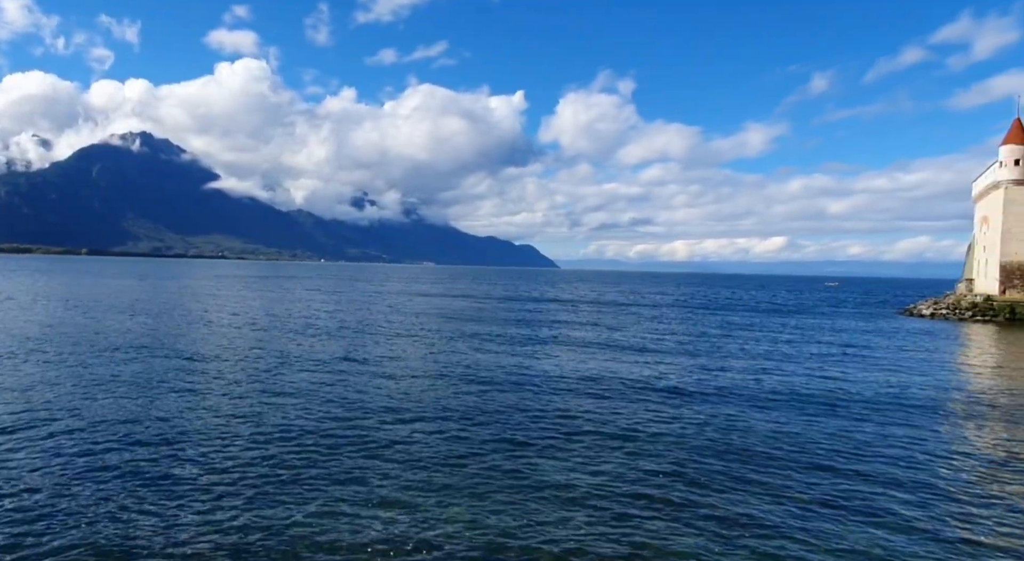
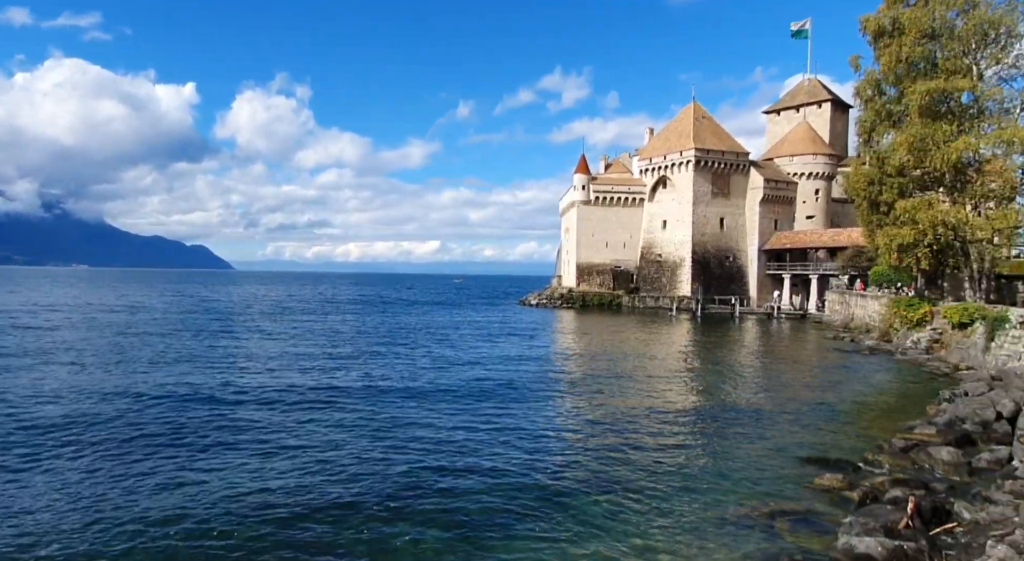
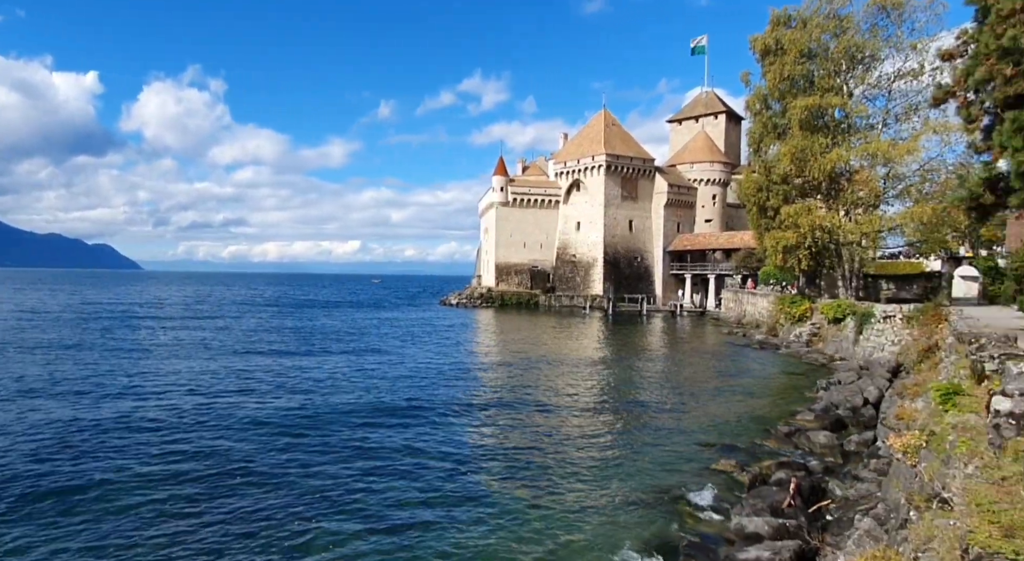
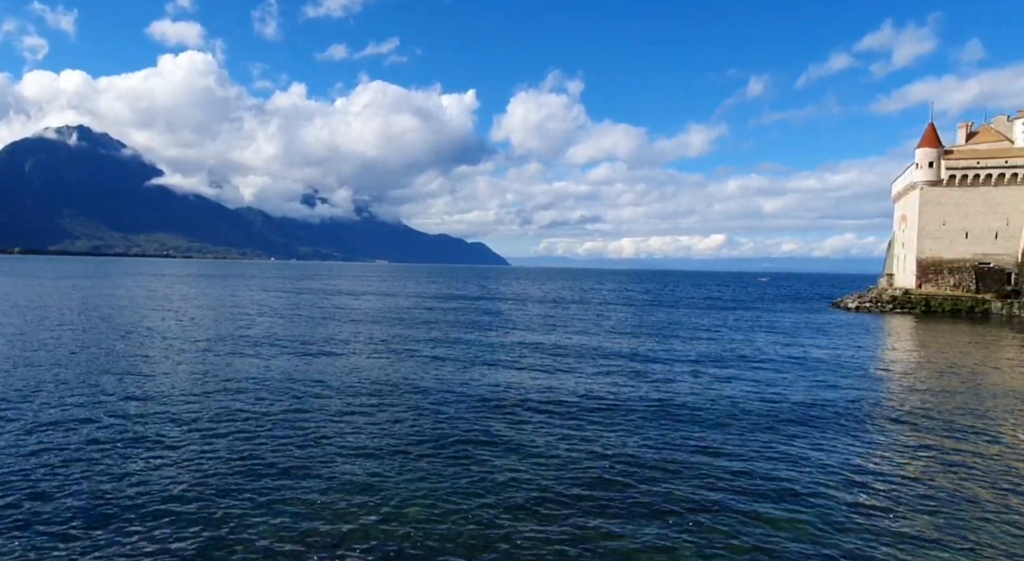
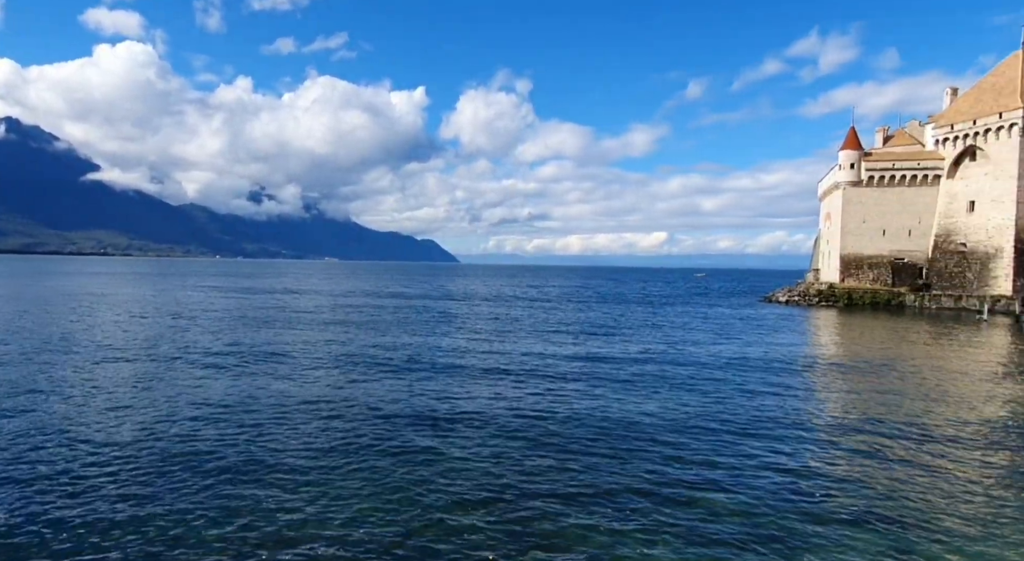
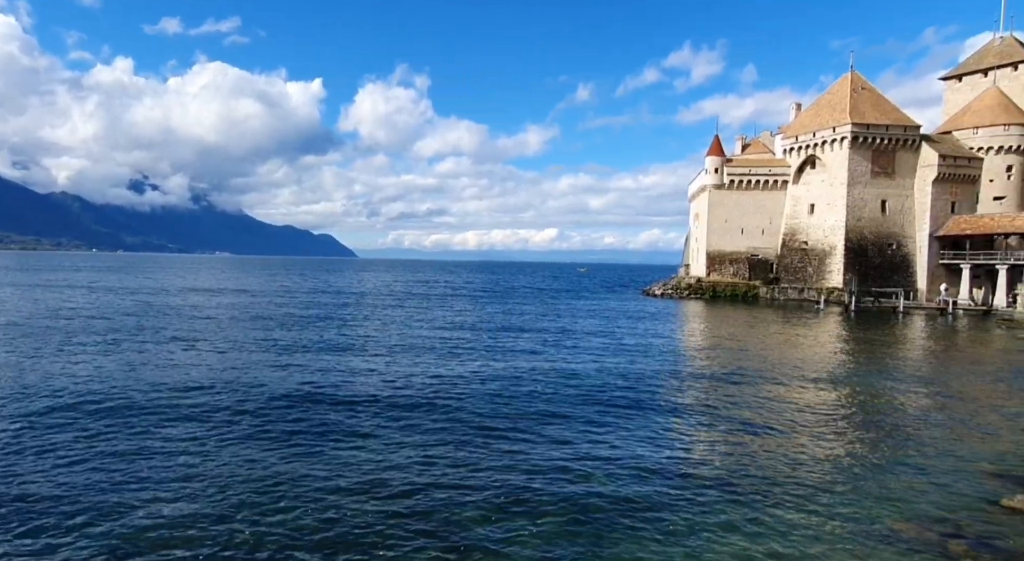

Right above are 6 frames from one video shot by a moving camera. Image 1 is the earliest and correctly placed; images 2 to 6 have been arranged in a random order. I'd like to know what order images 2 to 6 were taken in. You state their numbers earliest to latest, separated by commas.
4, 5, 6, 2, 3
